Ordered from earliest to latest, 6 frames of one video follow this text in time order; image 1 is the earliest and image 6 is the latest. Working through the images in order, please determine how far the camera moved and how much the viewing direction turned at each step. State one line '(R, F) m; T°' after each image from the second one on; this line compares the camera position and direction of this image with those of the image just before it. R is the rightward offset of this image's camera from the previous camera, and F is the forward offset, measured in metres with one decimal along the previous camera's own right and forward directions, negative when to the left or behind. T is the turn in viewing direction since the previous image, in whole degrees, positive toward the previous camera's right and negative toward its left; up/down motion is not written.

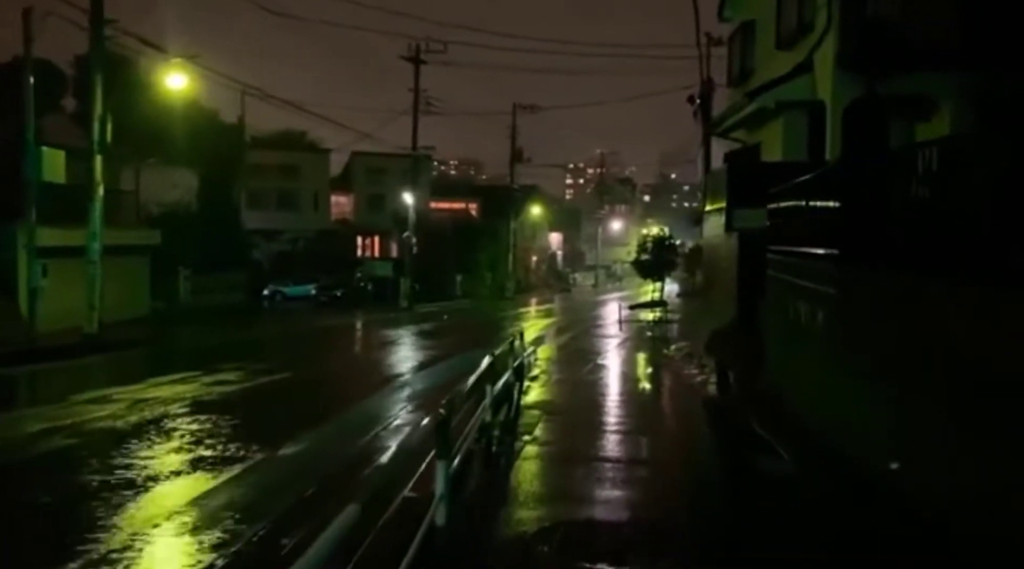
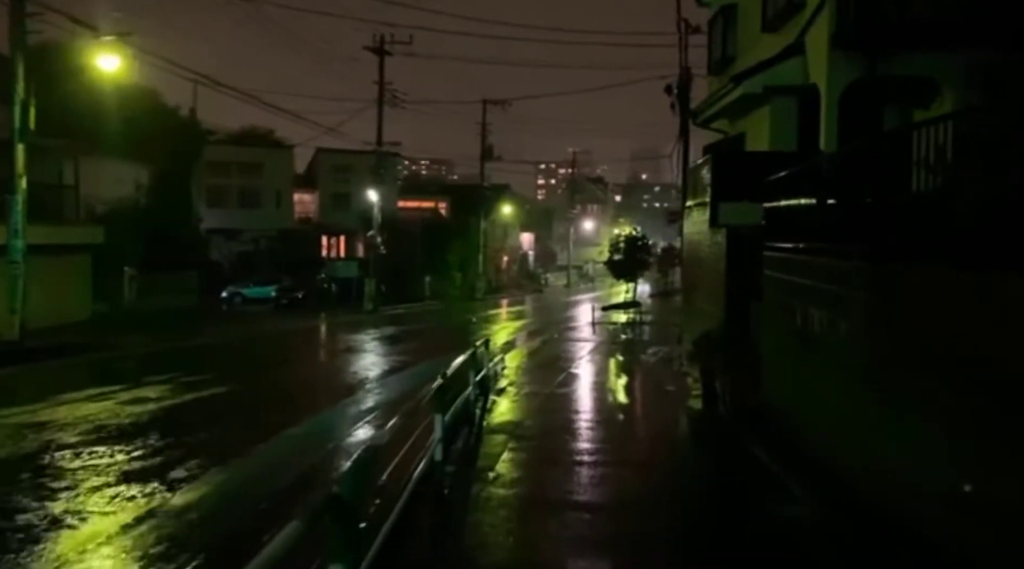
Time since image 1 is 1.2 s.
(+0.1, +1.6) m; +2°
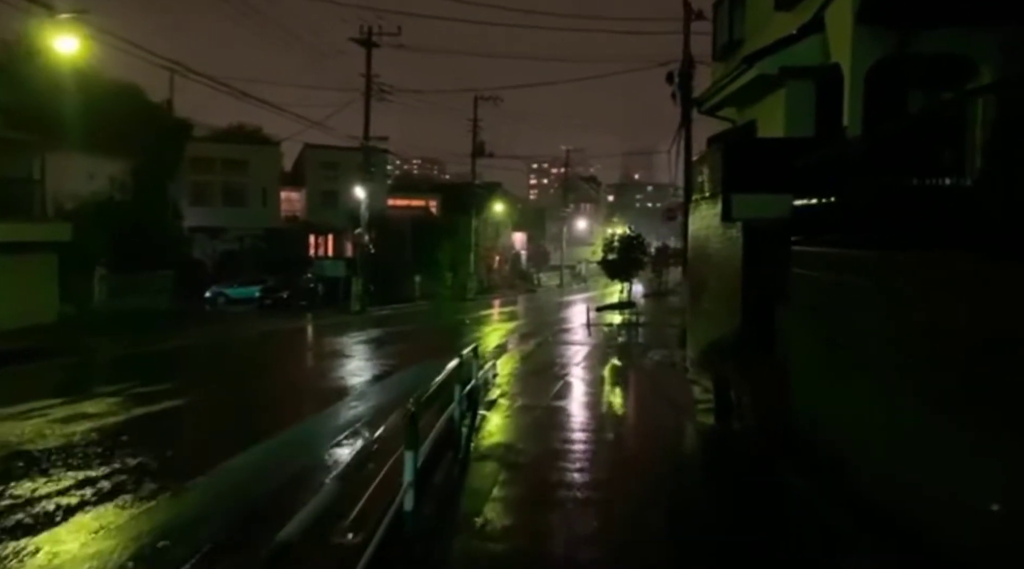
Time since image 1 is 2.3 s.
(0.0, +1.4) m; +1°
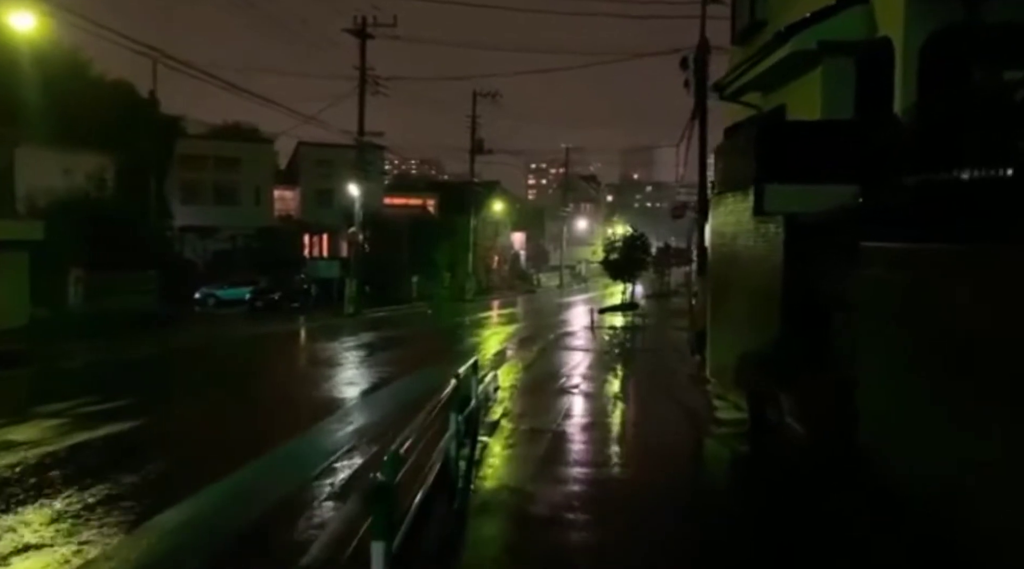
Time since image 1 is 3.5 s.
(-0.1, +1.7) m; 0°
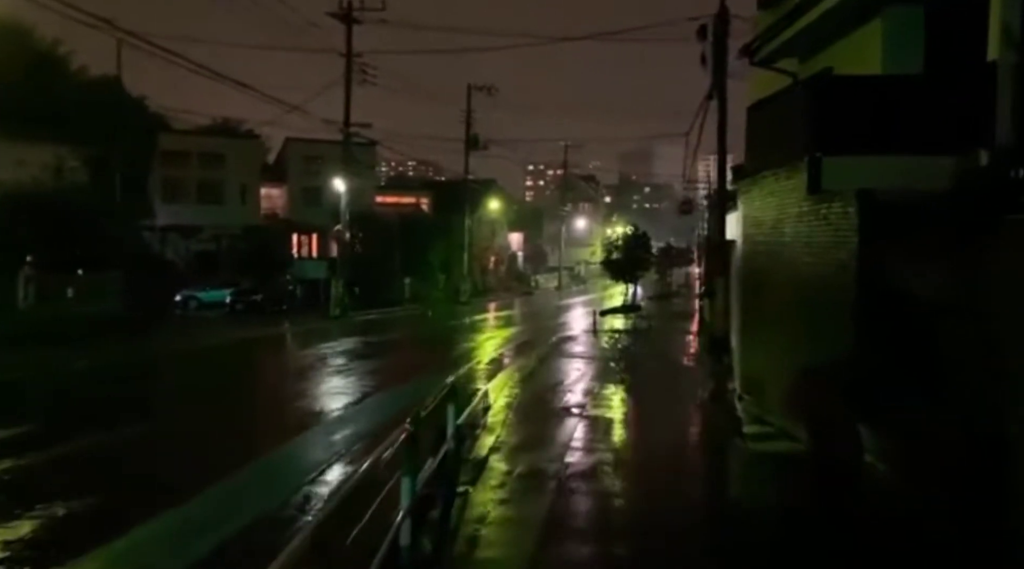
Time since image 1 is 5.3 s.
(+0.1, +2.5) m; 0°
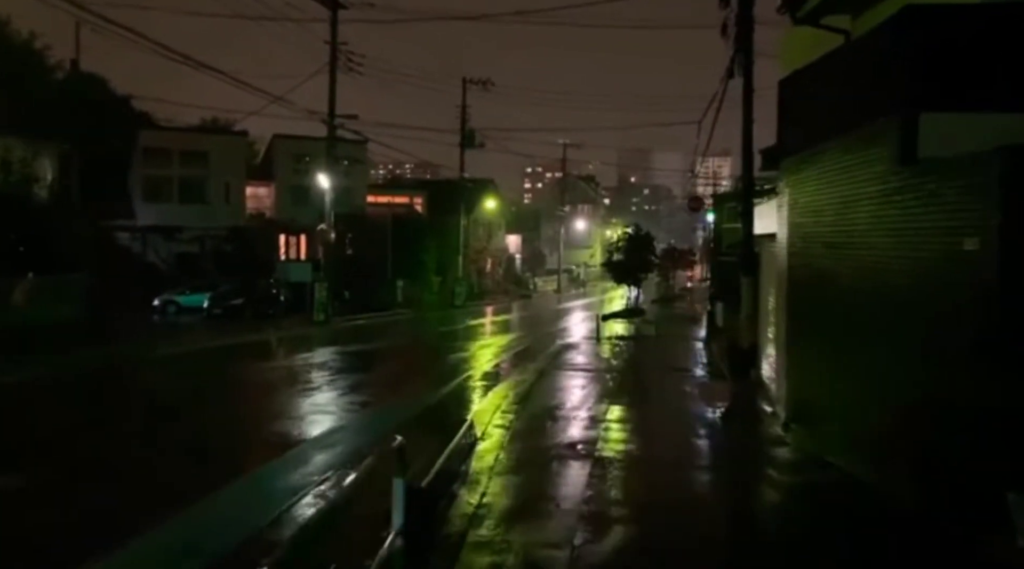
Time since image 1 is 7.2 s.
(+0.1, +2.5) m; 0°
